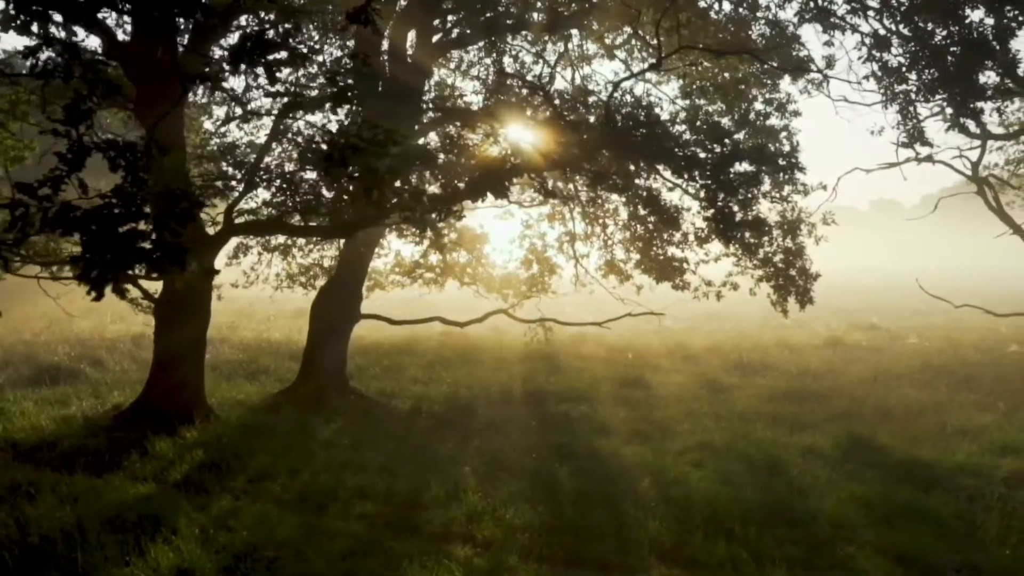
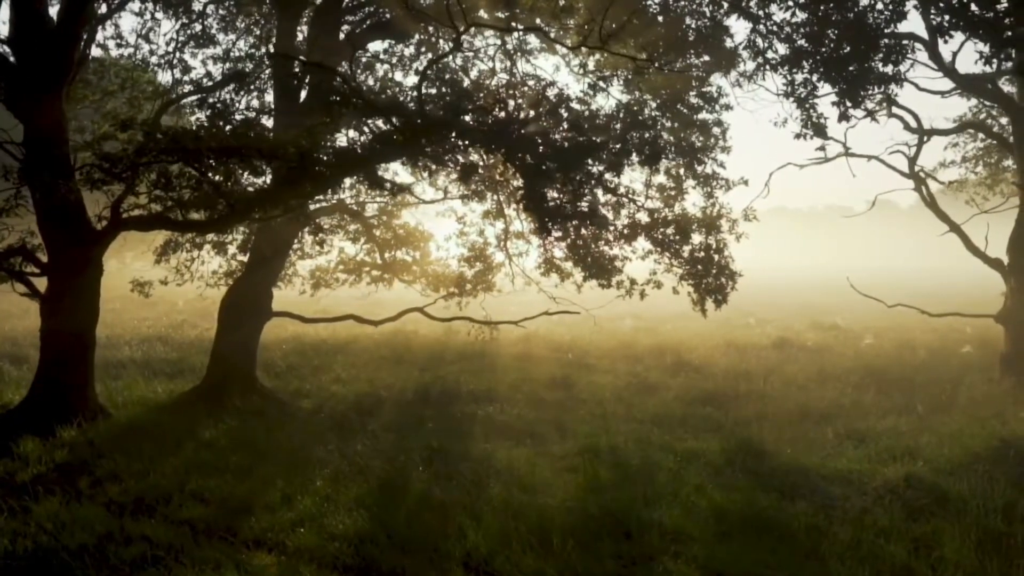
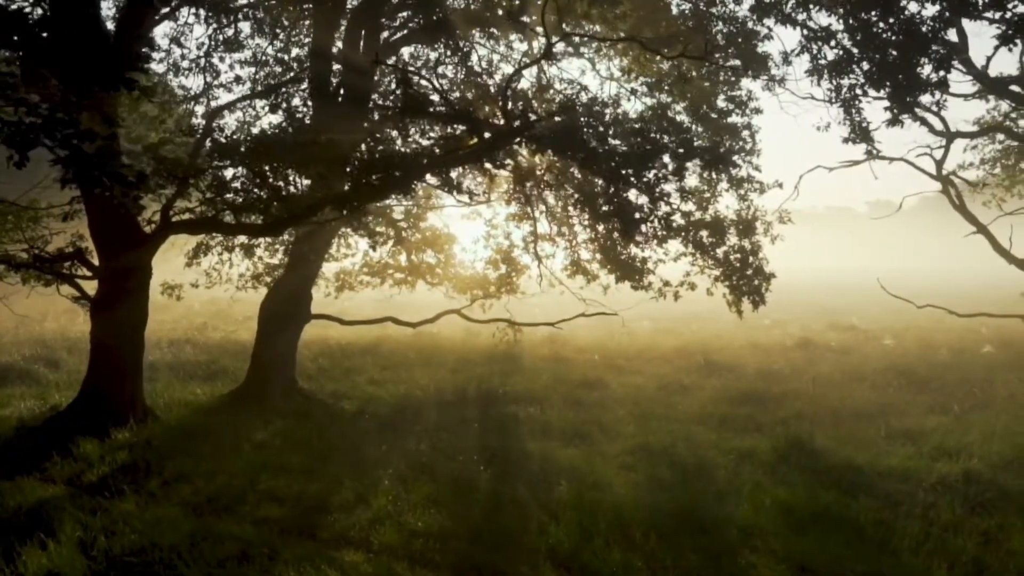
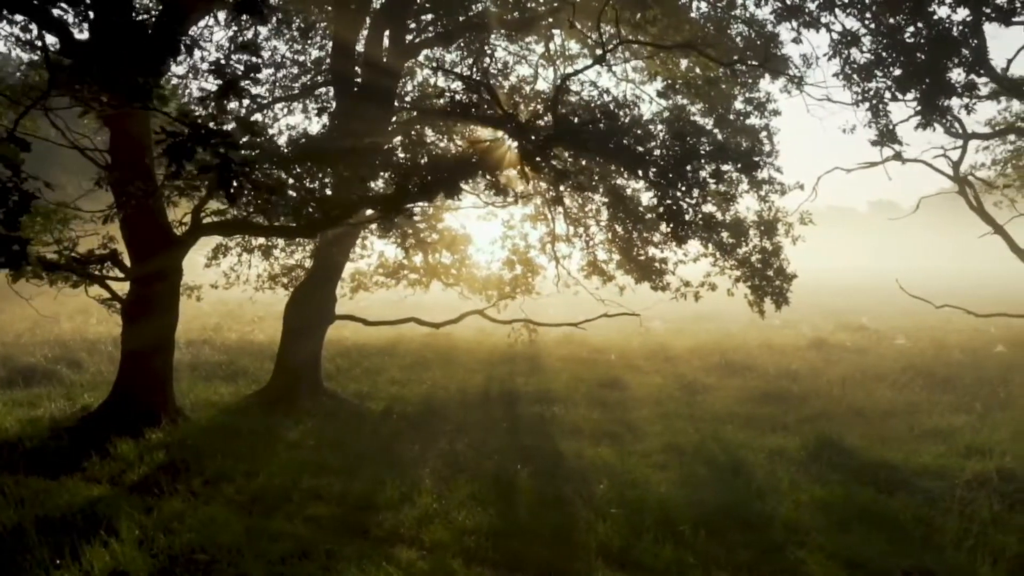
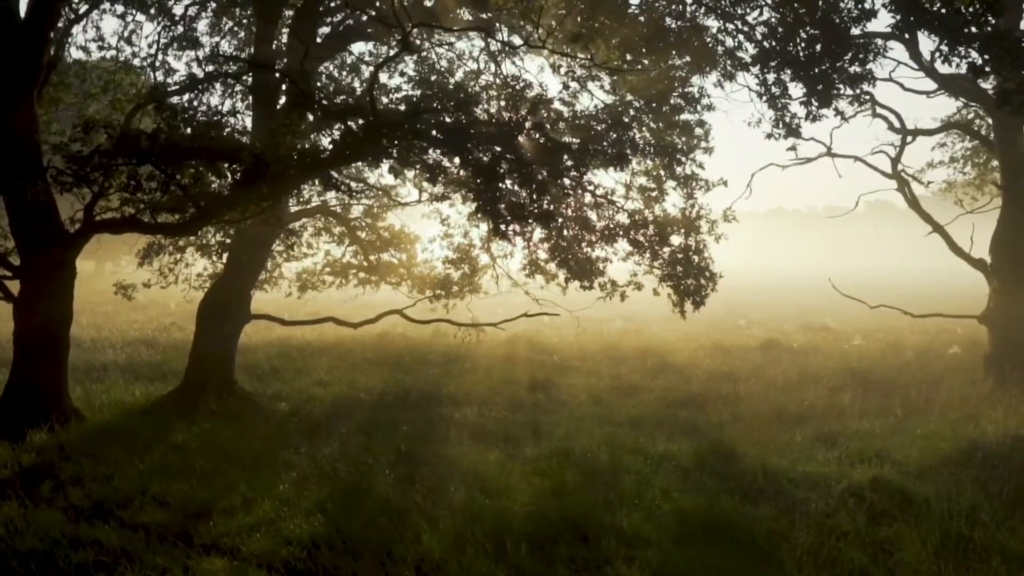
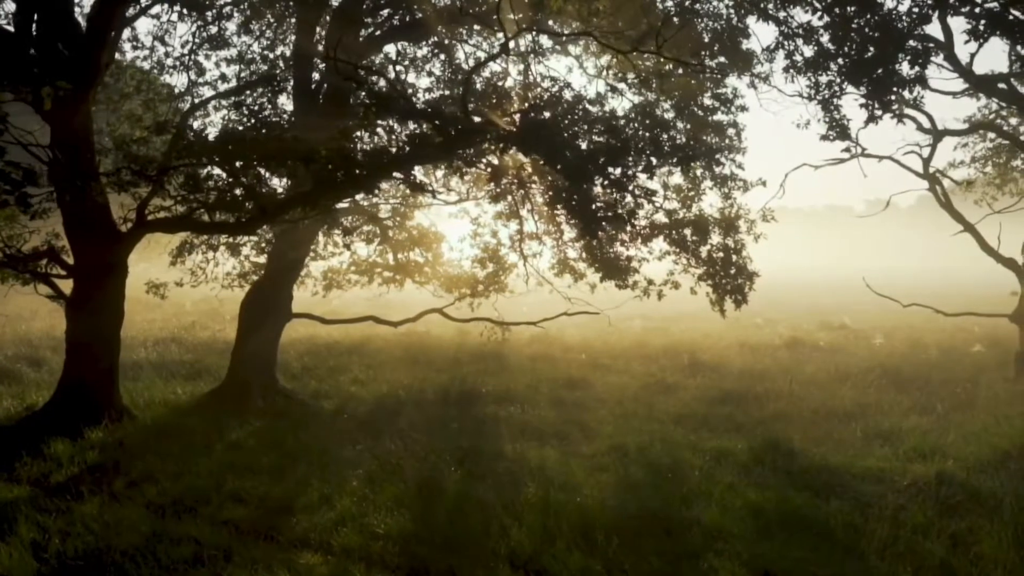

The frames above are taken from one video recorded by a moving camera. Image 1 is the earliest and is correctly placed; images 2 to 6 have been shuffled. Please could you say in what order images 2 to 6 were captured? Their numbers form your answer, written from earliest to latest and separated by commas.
4, 3, 6, 2, 5
